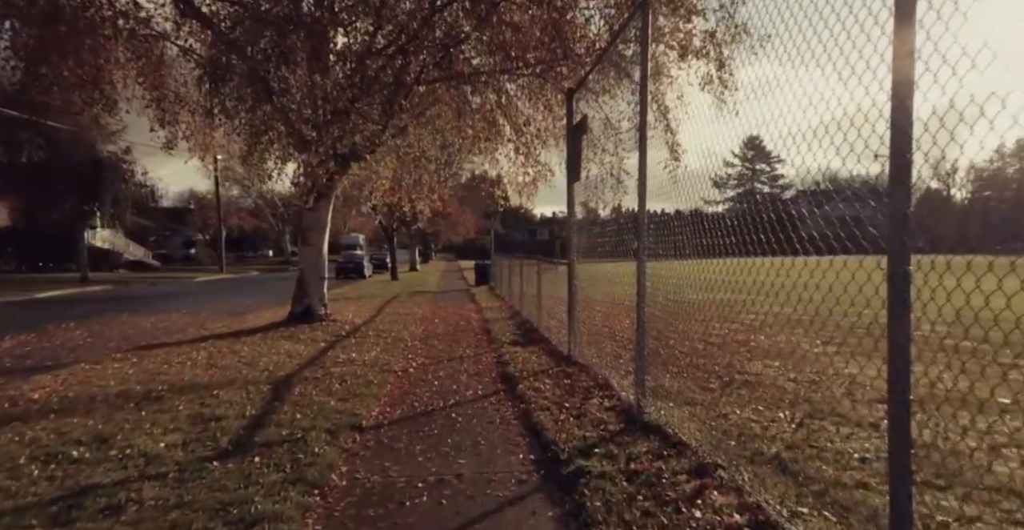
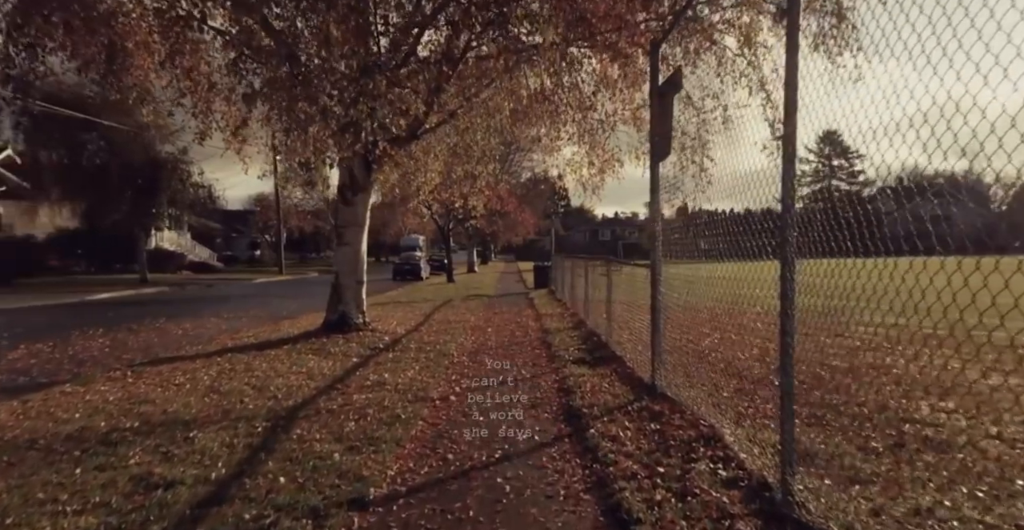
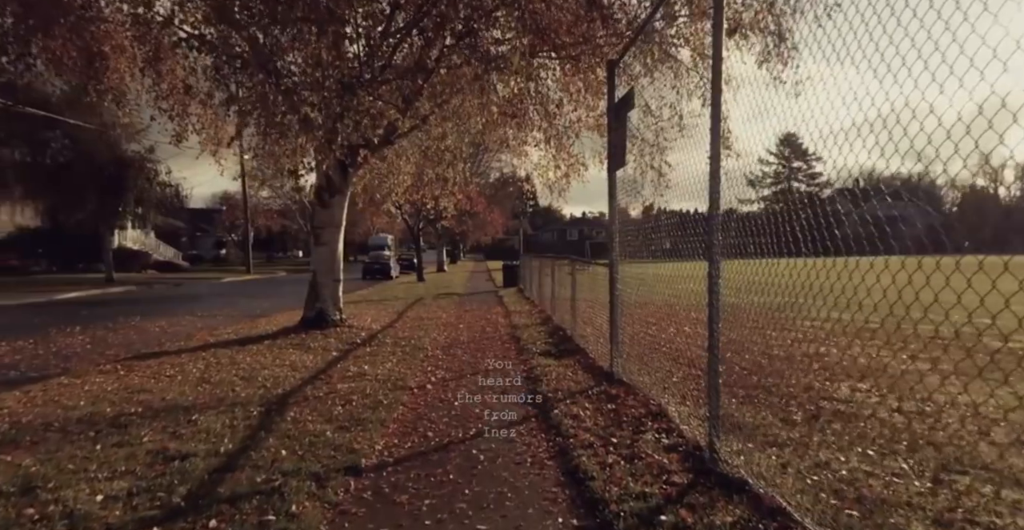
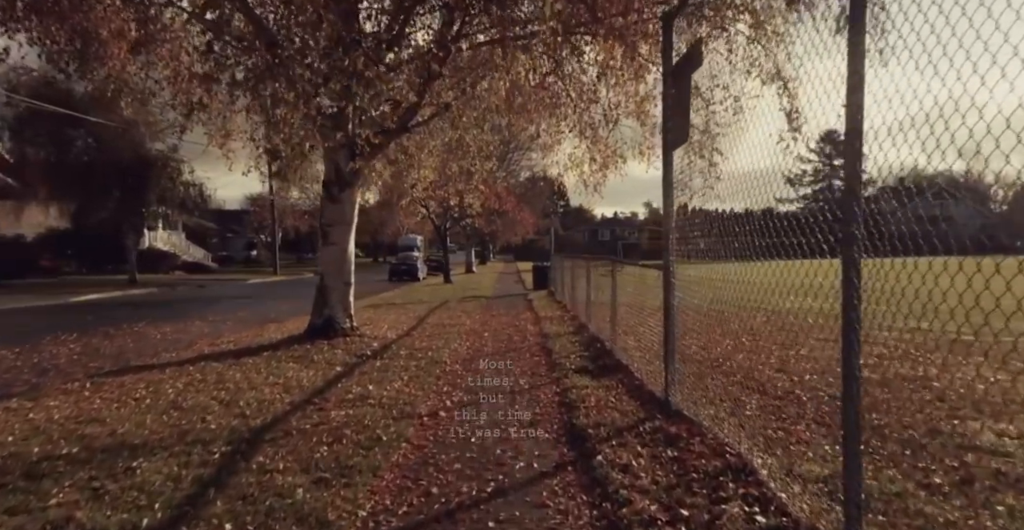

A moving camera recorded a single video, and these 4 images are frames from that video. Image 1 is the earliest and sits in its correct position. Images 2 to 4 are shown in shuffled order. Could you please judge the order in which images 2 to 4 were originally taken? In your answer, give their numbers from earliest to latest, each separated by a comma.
3, 2, 4
